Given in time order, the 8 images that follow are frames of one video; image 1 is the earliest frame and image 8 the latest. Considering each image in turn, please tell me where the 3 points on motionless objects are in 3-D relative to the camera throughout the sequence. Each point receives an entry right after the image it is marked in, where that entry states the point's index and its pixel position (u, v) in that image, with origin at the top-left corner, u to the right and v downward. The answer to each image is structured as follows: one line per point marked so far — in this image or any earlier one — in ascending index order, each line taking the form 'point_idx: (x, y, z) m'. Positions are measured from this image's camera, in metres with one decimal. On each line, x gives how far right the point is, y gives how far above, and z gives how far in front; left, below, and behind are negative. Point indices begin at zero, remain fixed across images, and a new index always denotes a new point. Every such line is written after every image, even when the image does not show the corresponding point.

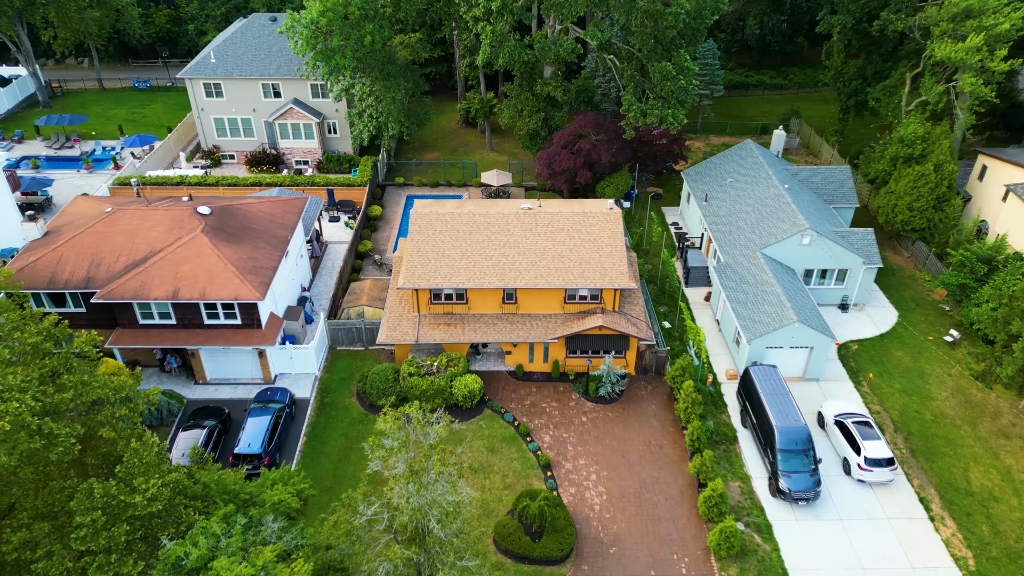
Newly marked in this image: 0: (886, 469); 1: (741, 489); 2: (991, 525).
0: (+9.8, -4.7, +19.9) m
1: (+6.0, -5.3, +19.9) m
2: (+12.1, -6.0, +19.2) m
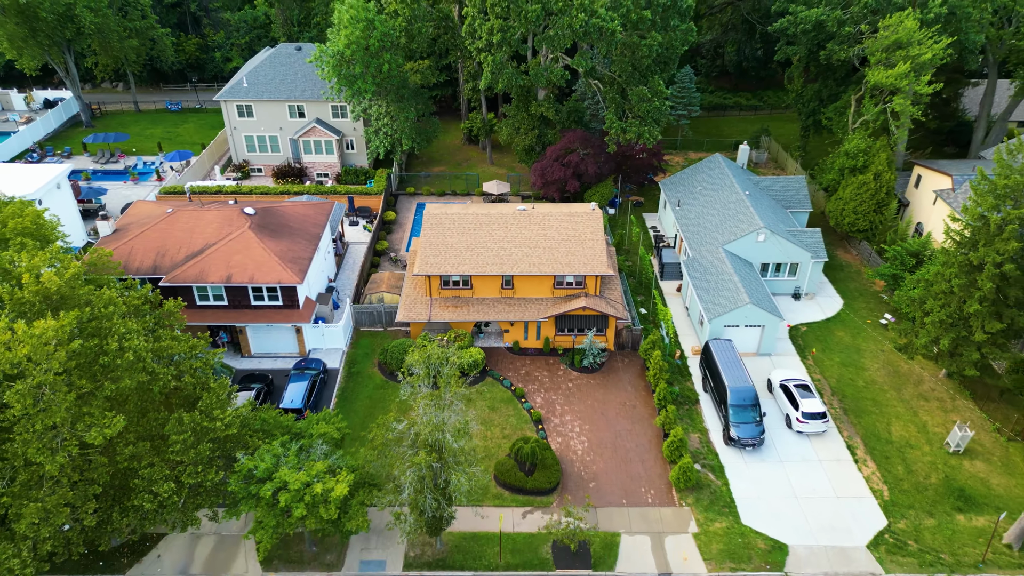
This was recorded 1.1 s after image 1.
0: (+9.7, -4.2, +23.9) m
1: (+5.9, -4.8, +24.0) m
2: (+12.0, -5.4, +23.2) m
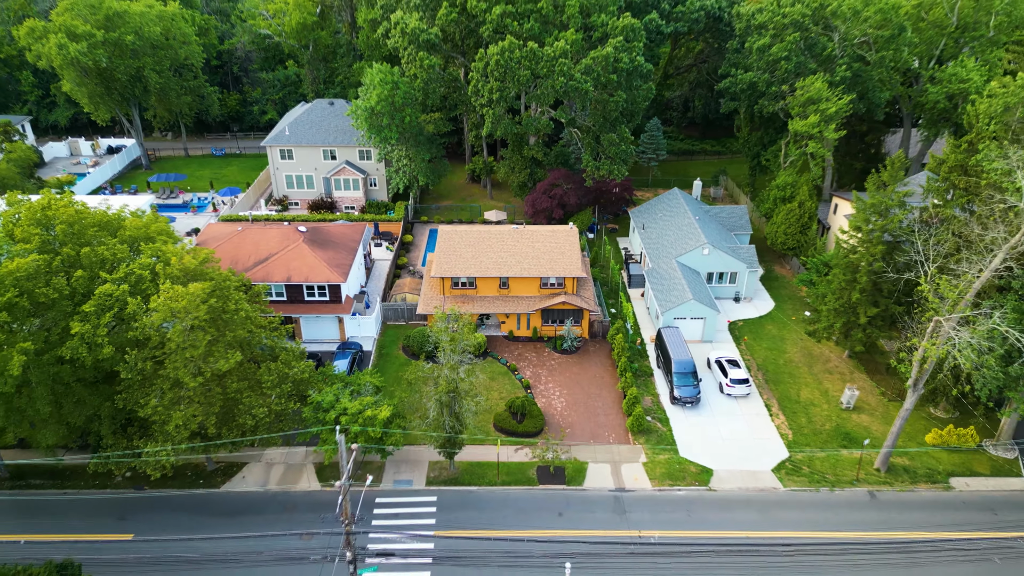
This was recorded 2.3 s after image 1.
0: (+9.5, -4.0, +31.1) m
1: (+5.7, -4.6, +31.2) m
2: (+11.8, -5.2, +30.3) m
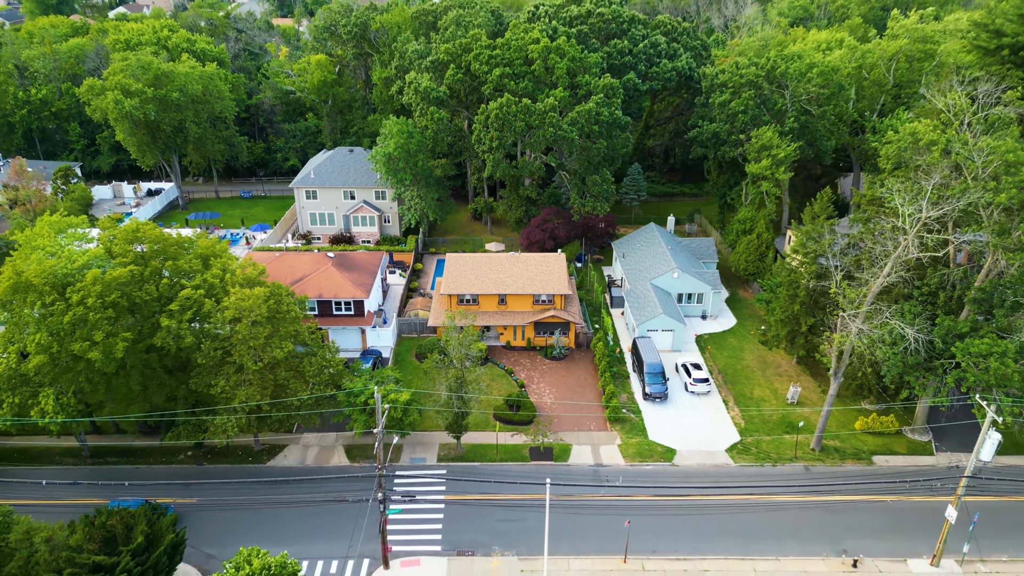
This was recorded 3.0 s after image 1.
0: (+9.4, -4.7, +36.9) m
1: (+5.6, -5.3, +36.8) m
2: (+11.7, -5.8, +35.9) m
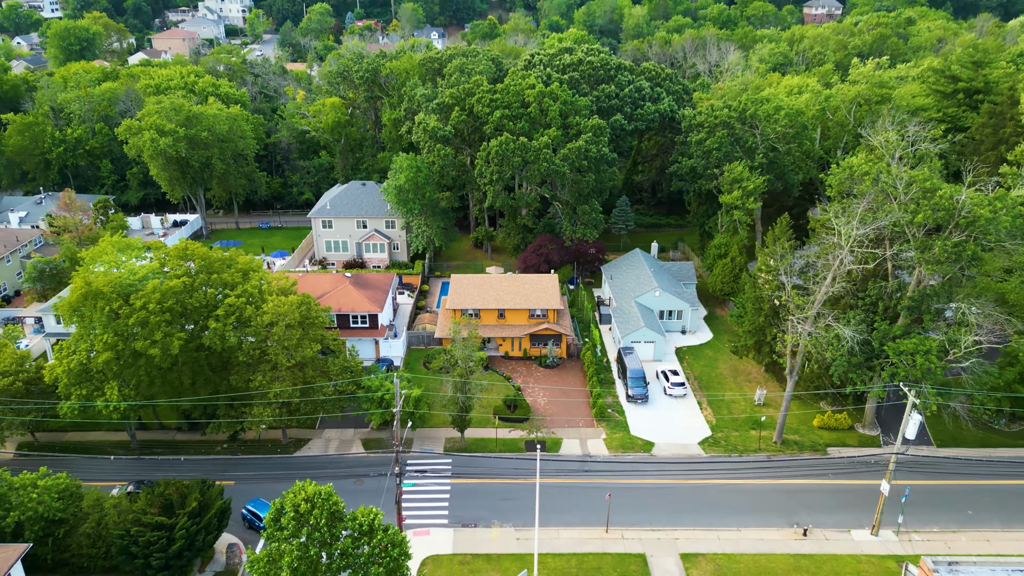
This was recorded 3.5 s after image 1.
0: (+9.3, -5.4, +41.4) m
1: (+5.5, -6.1, +41.4) m
2: (+11.6, -6.5, +40.5) m
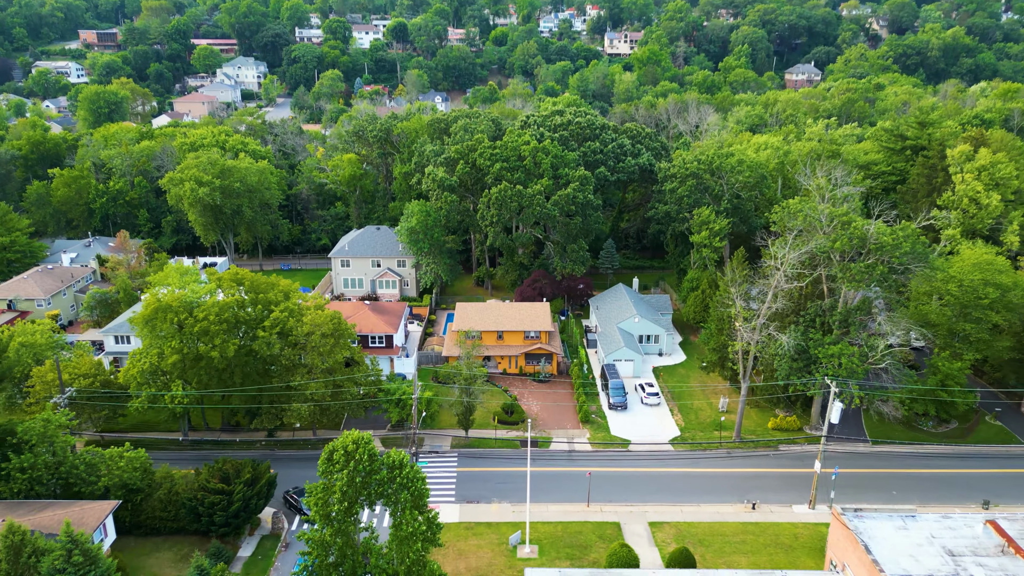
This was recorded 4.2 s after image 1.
0: (+9.1, -6.9, +47.9) m
1: (+5.3, -7.5, +47.8) m
2: (+11.4, -7.9, +46.9) m
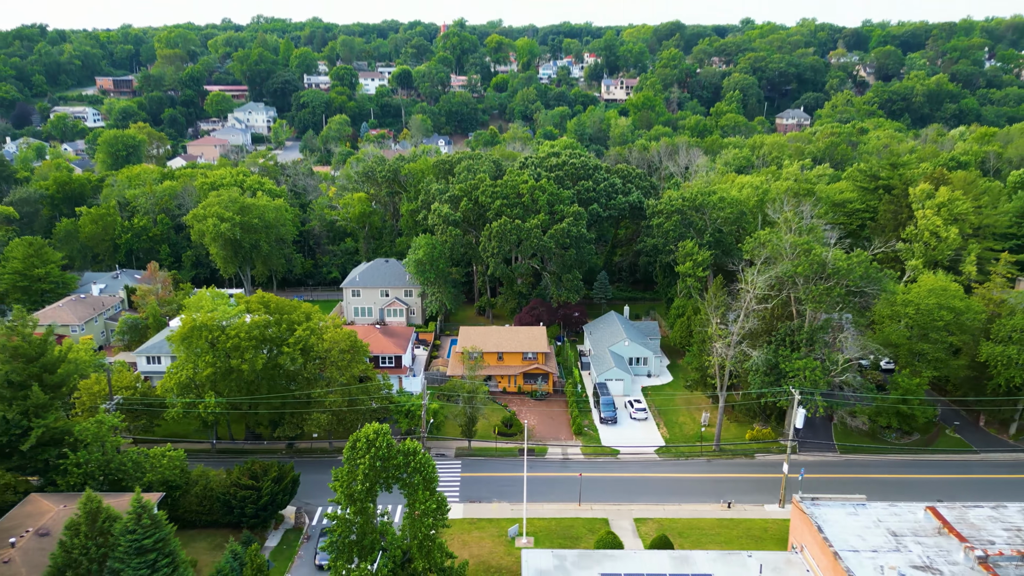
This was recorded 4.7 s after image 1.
0: (+9.0, -8.6, +52.2) m
1: (+5.2, -9.2, +52.0) m
2: (+11.3, -9.5, +51.1) m
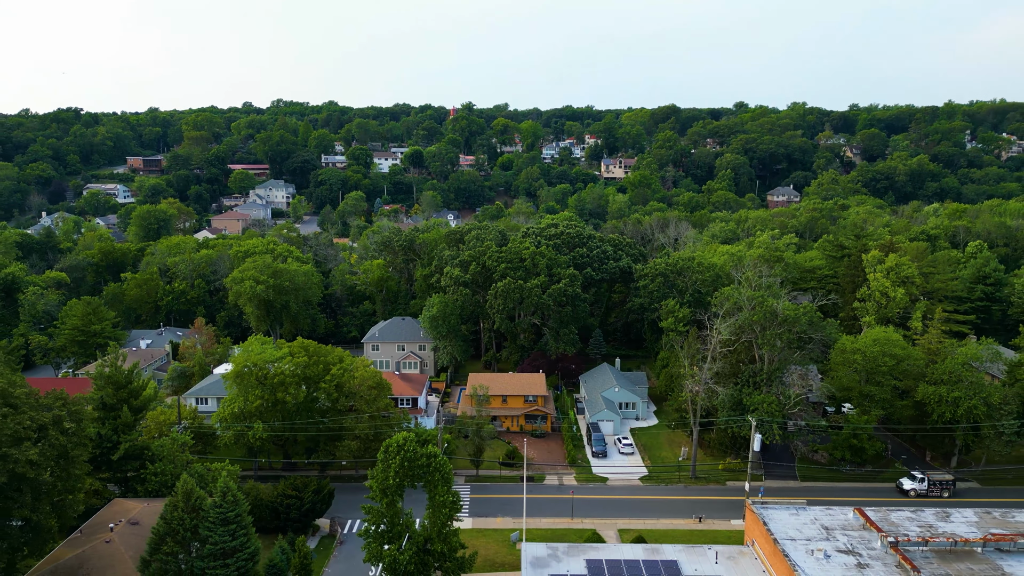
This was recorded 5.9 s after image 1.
0: (+9.2, -12.5, +59.5) m
1: (+5.4, -13.1, +59.3) m
2: (+11.5, -13.4, +58.3) m
